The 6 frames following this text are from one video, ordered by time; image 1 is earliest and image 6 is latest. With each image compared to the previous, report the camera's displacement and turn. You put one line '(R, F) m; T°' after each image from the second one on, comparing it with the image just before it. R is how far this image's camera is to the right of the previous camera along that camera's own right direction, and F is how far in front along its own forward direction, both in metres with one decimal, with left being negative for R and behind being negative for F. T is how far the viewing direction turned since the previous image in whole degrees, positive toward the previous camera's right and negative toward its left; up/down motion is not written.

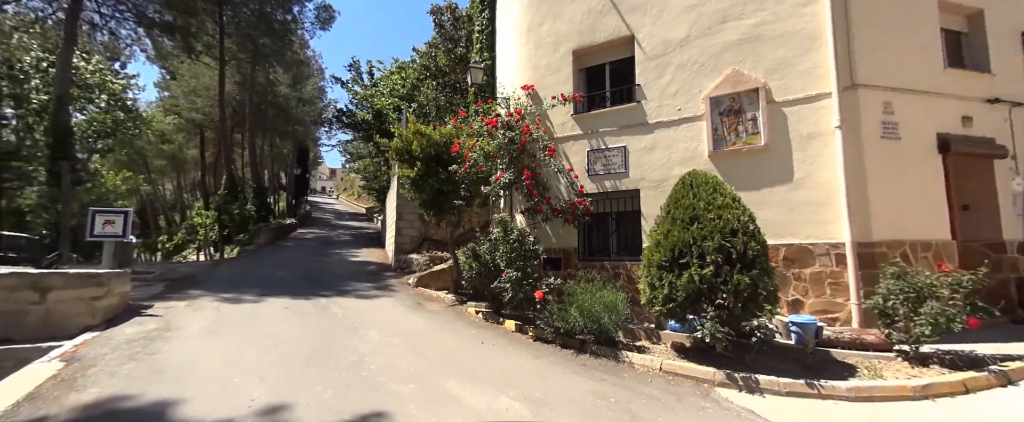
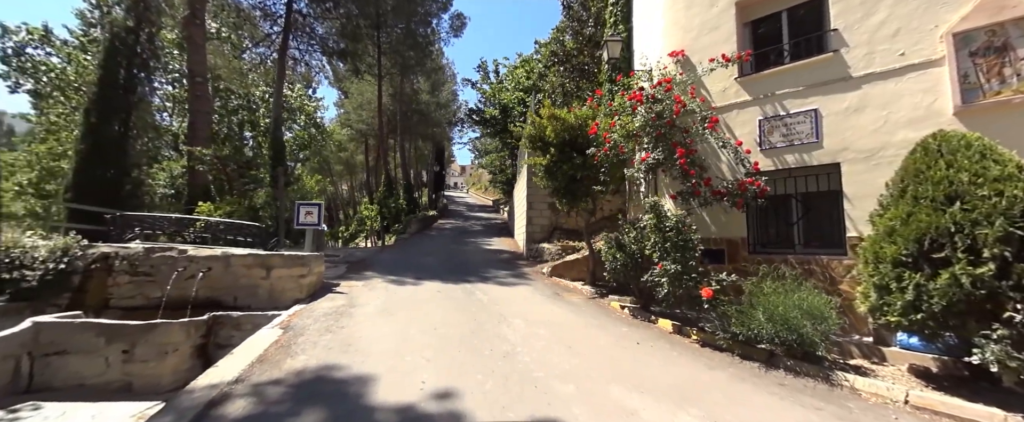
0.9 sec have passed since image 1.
(-0.5, +0.4) m; -19°
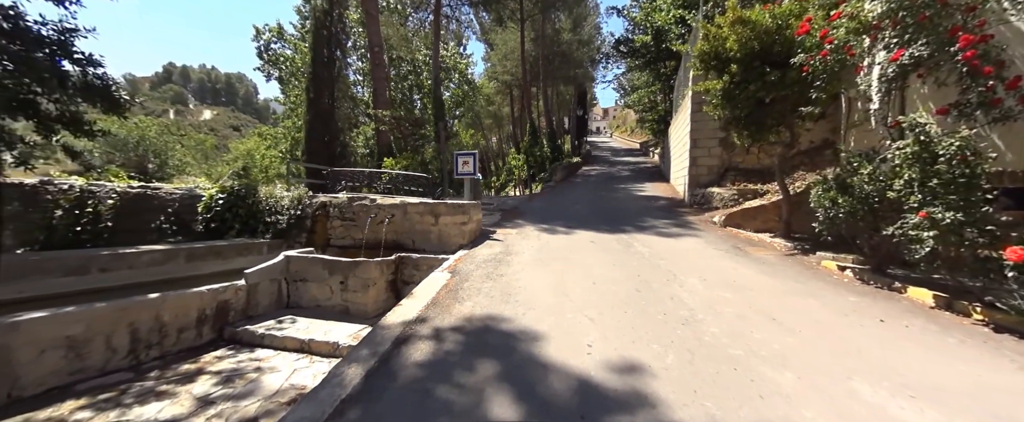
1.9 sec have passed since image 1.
(-0.3, +0.5) m; -22°
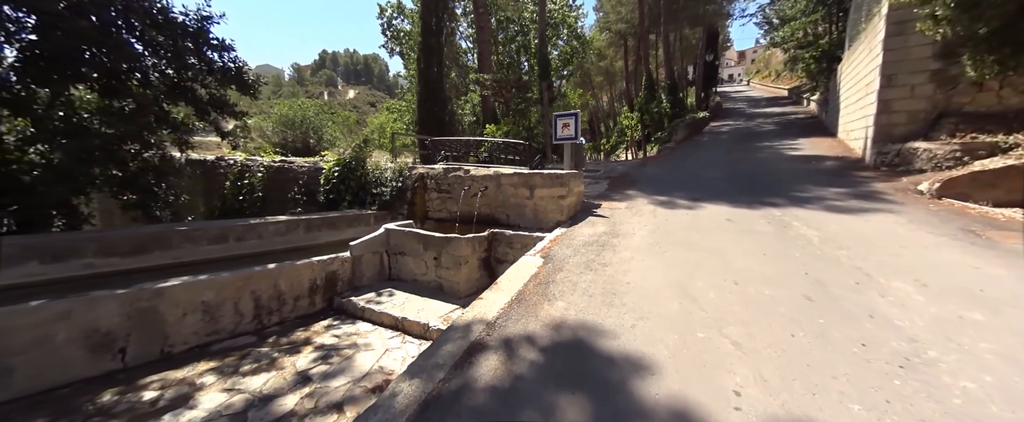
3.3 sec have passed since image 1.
(0.0, +0.8) m; -17°
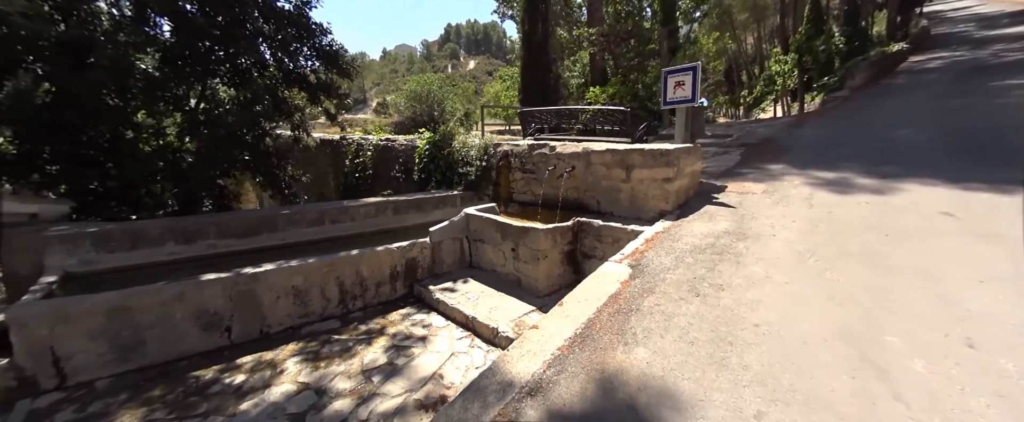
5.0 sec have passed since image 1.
(+0.3, +0.8) m; -18°
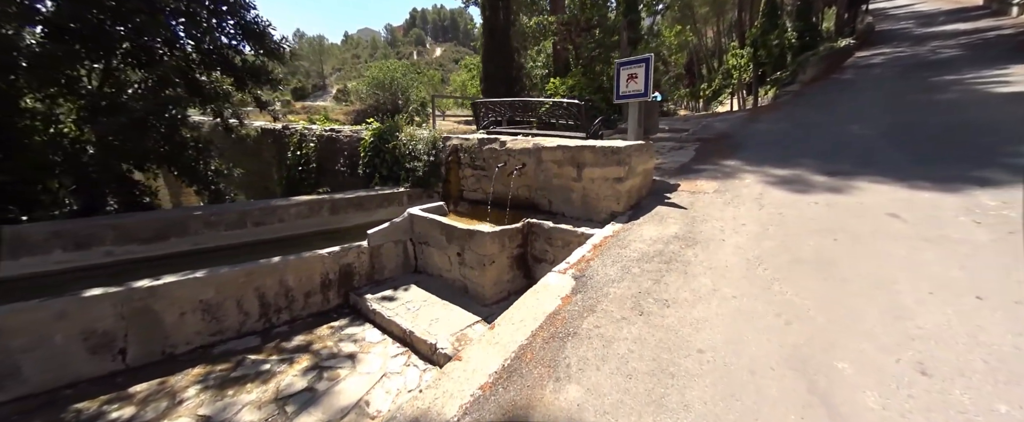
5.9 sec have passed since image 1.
(+0.3, +0.3) m; +5°
